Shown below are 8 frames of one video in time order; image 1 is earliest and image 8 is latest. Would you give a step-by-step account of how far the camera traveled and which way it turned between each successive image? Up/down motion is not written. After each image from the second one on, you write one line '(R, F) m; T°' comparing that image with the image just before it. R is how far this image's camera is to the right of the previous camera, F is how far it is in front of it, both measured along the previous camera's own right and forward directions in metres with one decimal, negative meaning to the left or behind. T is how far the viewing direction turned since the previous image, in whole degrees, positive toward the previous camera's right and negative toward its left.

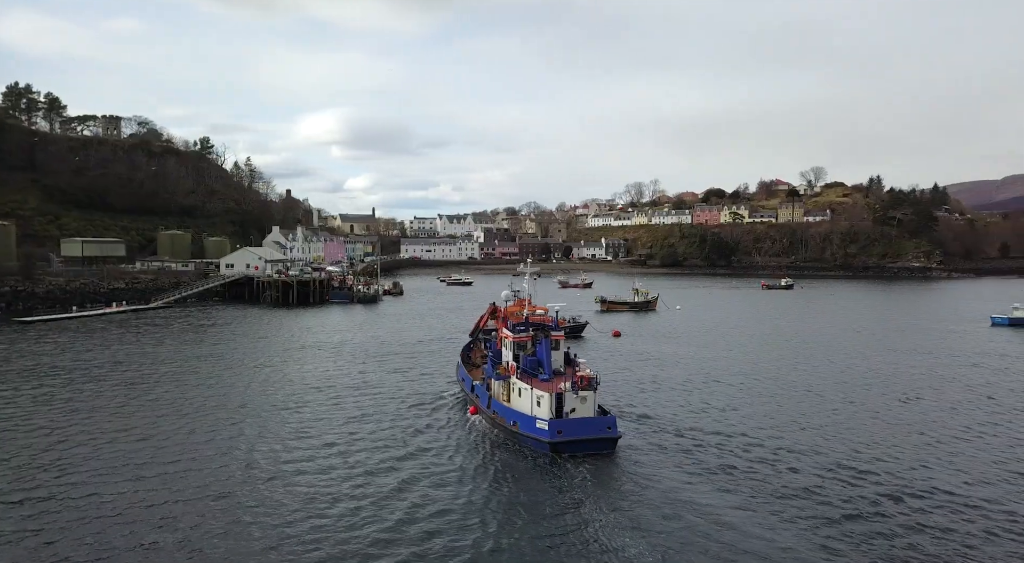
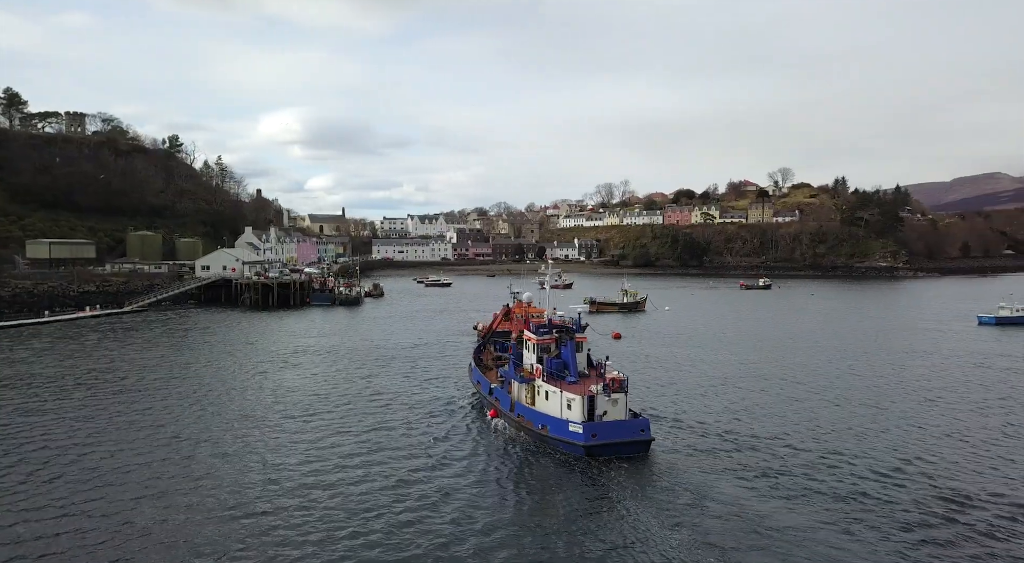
(-1.5, +0.6) m; +3°
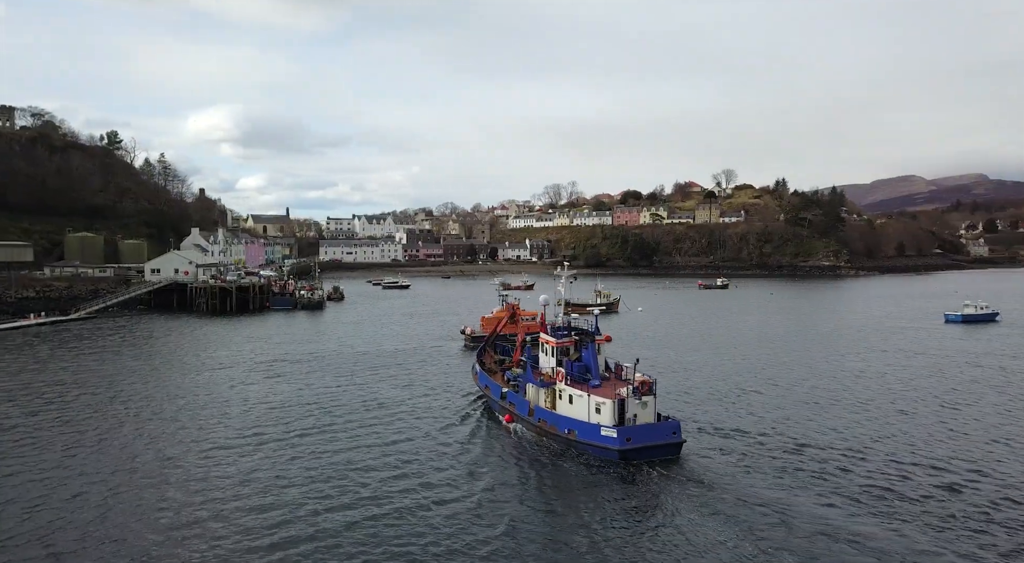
(-2.1, +0.9) m; +5°
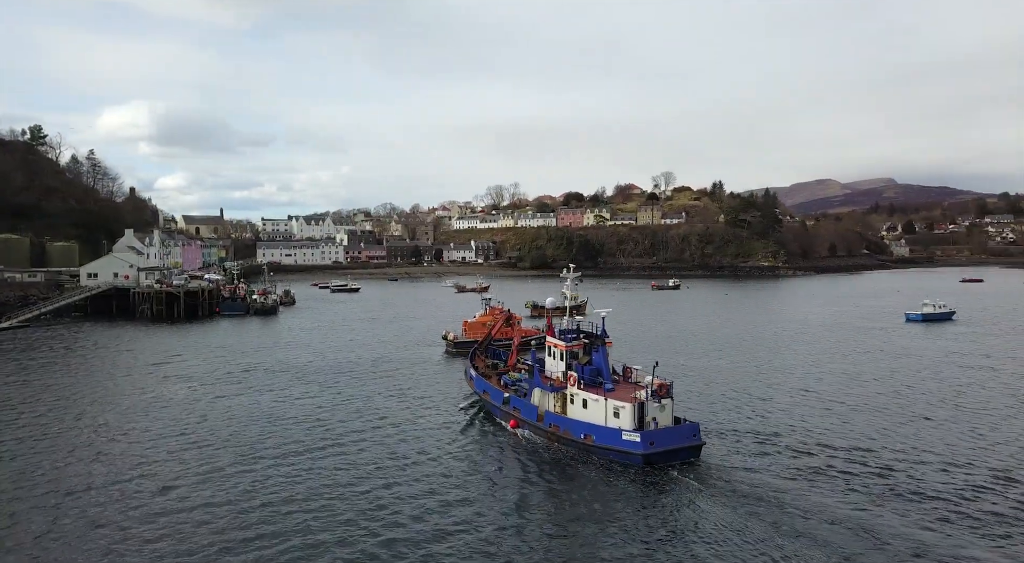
(-2.2, +0.9) m; +5°
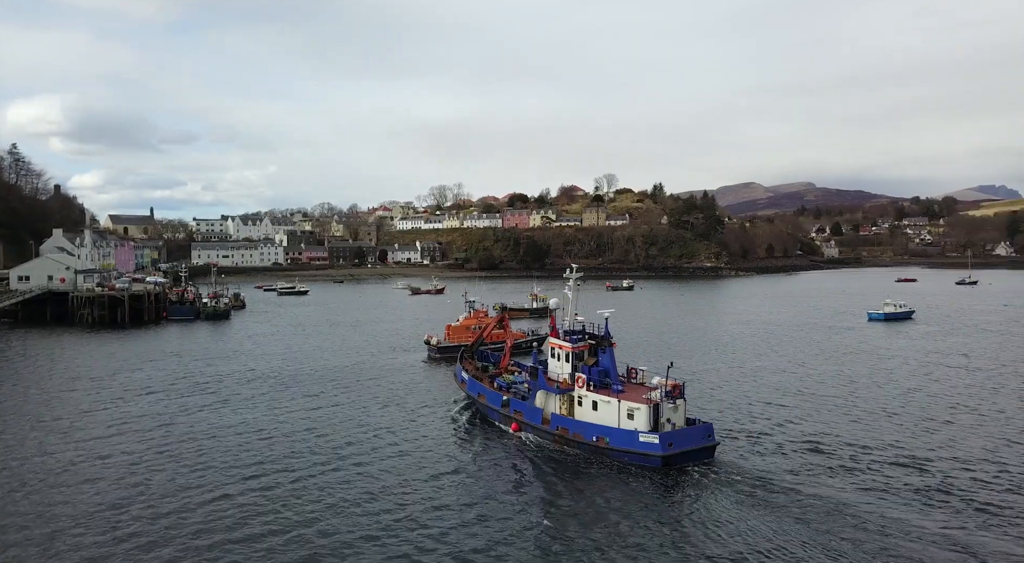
(-2.1, +0.7) m; +5°
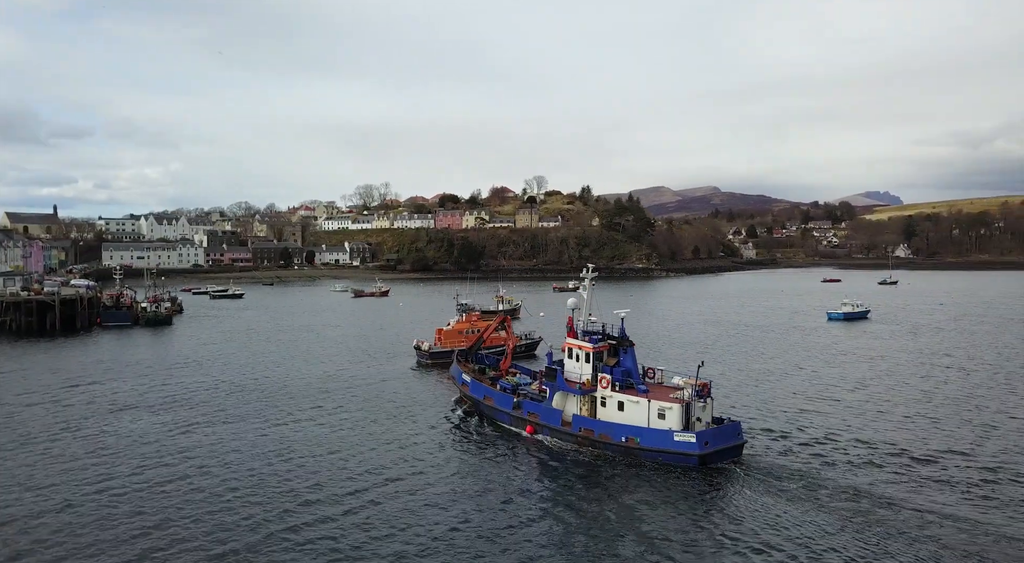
(-3.2, +0.7) m; +7°
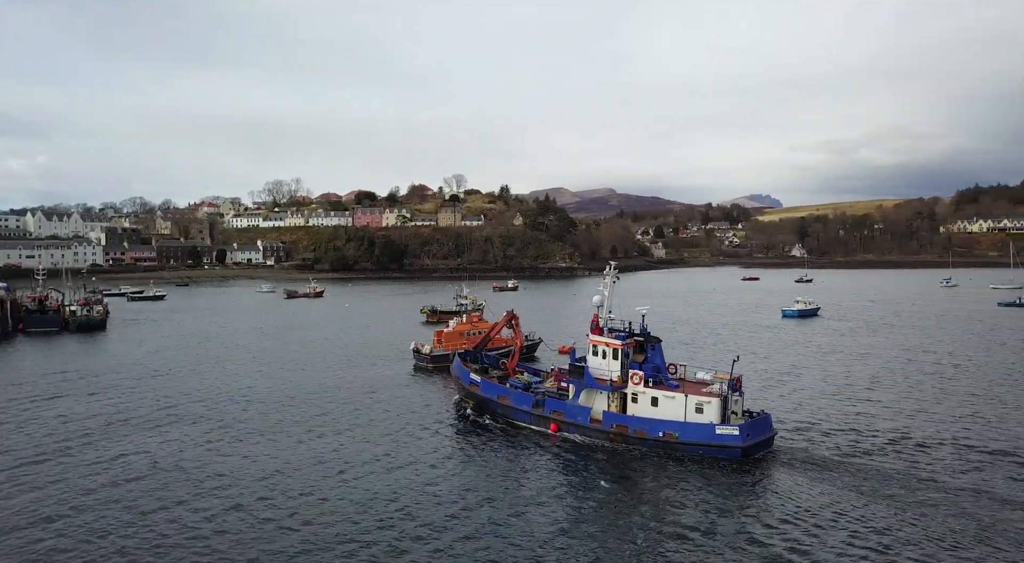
(-4.0, +0.2) m; +8°
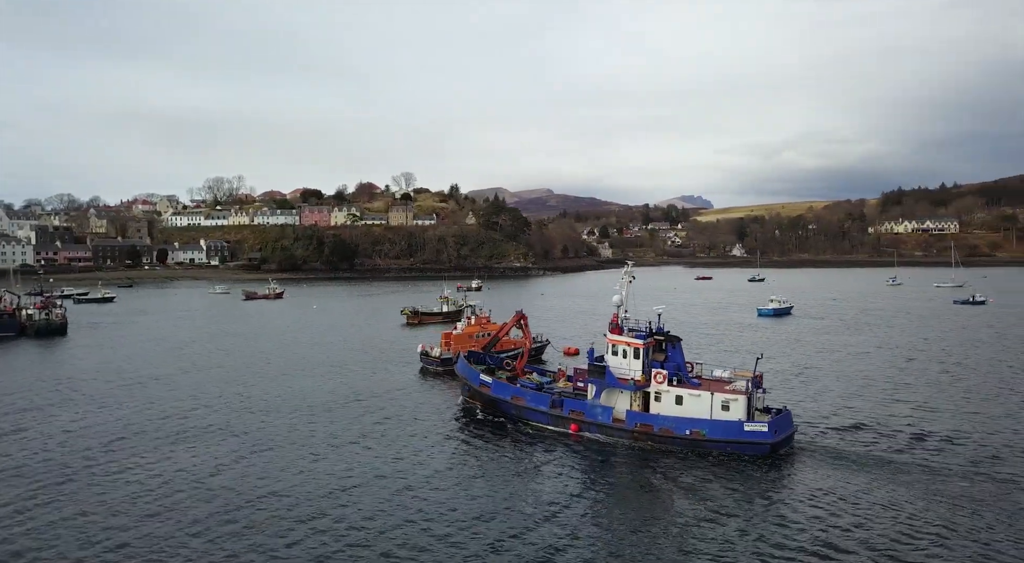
(-2.8, -0.1) m; +5°
